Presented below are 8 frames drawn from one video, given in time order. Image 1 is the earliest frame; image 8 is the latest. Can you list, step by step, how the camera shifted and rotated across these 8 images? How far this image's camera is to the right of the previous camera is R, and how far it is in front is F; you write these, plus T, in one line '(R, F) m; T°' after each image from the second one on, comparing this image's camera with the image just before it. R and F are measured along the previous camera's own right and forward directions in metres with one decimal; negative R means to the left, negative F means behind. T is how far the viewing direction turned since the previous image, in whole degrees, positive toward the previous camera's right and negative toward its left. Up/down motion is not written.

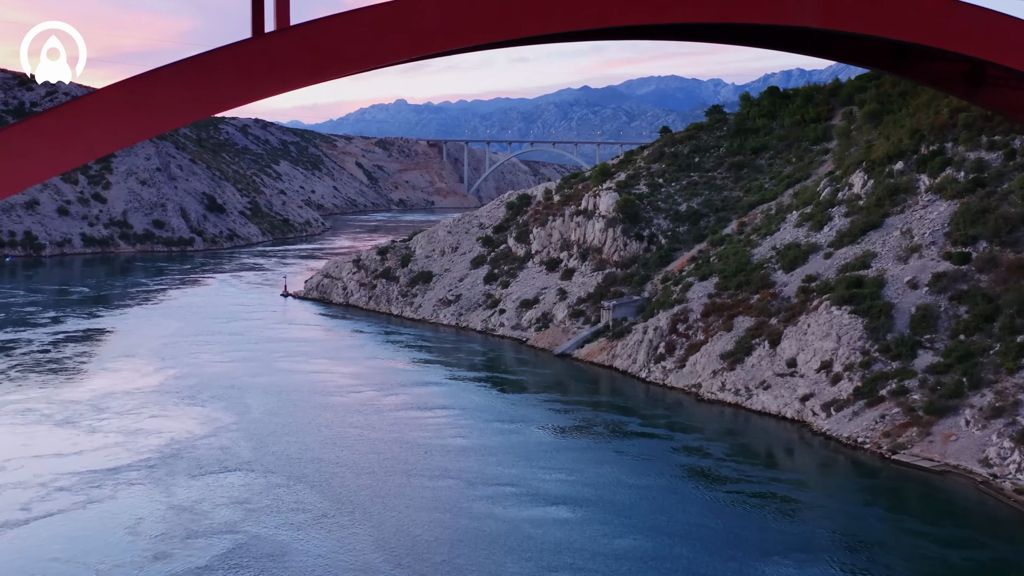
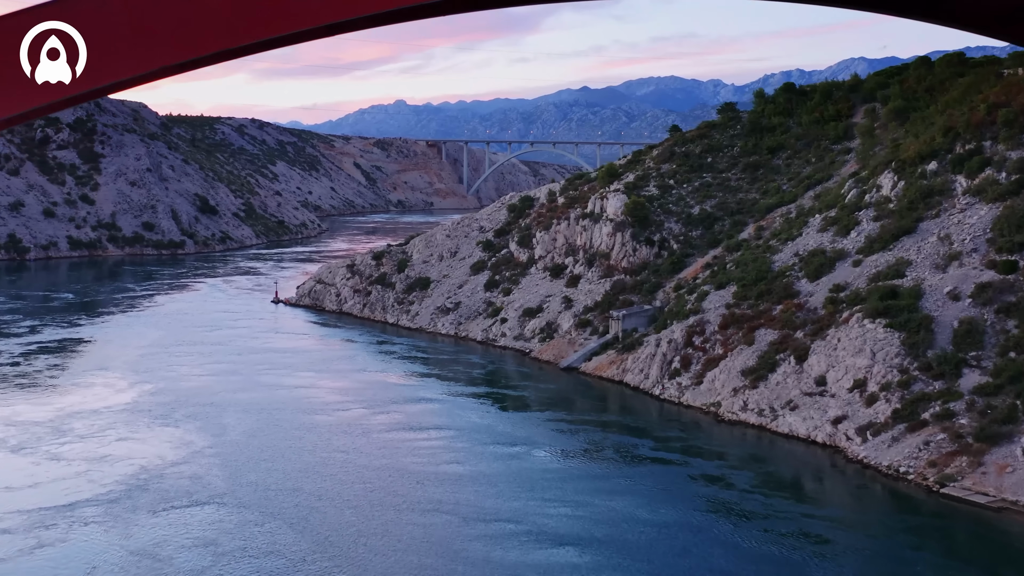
(-0.1, +2.7) m; 0°
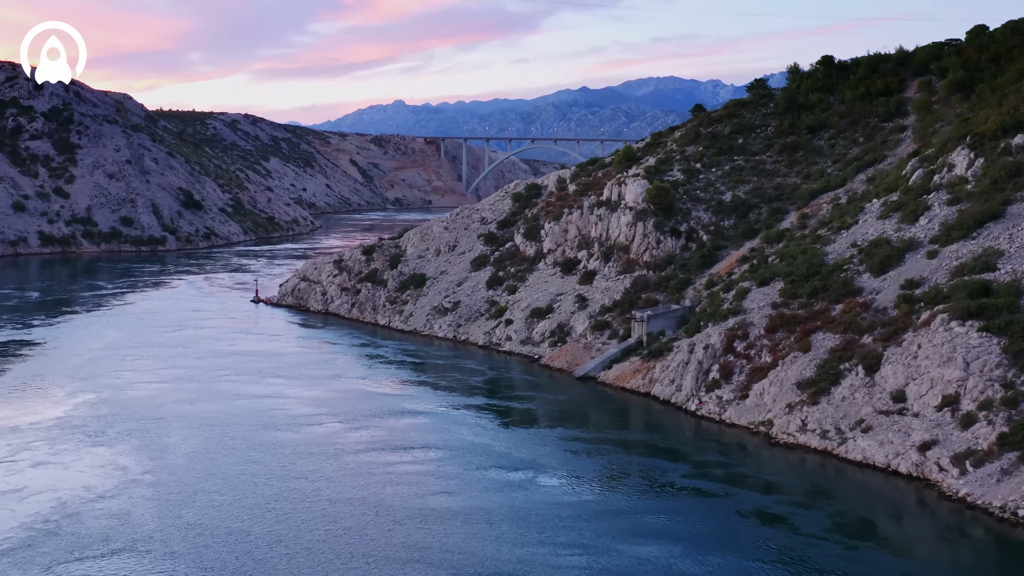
(-0.3, +5.3) m; 0°
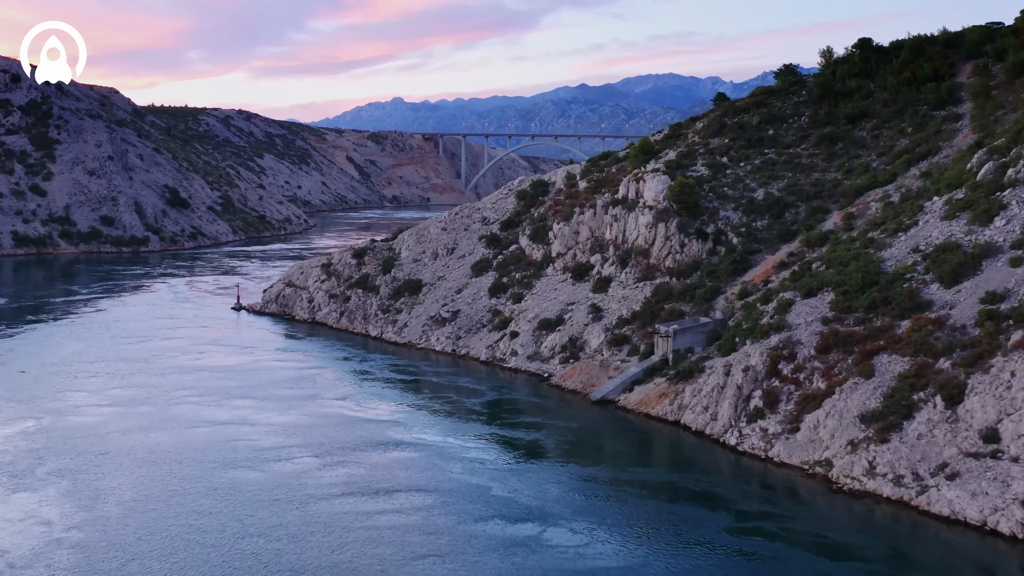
(-0.3, +4.2) m; 0°
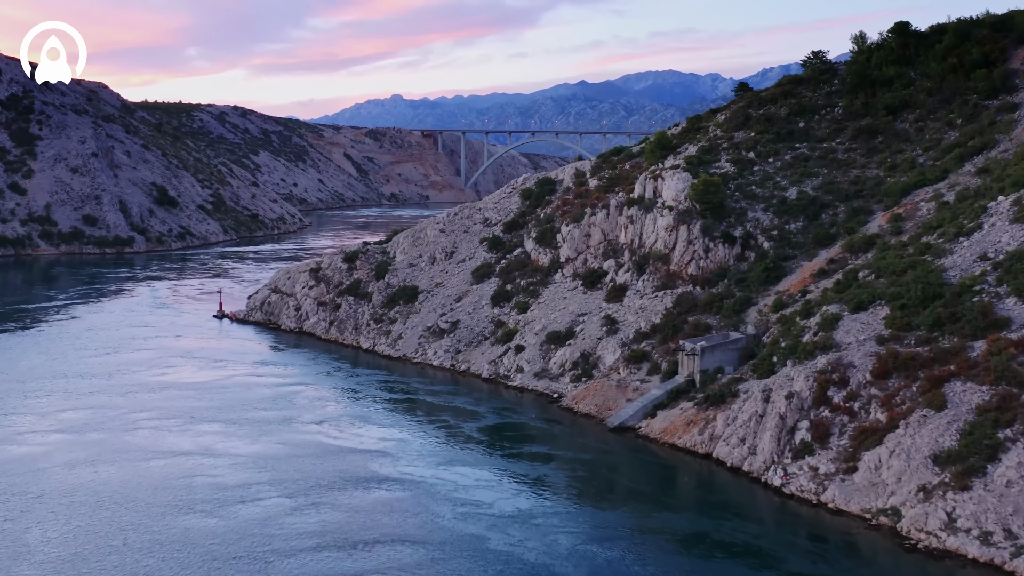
(-0.2, +3.4) m; 0°
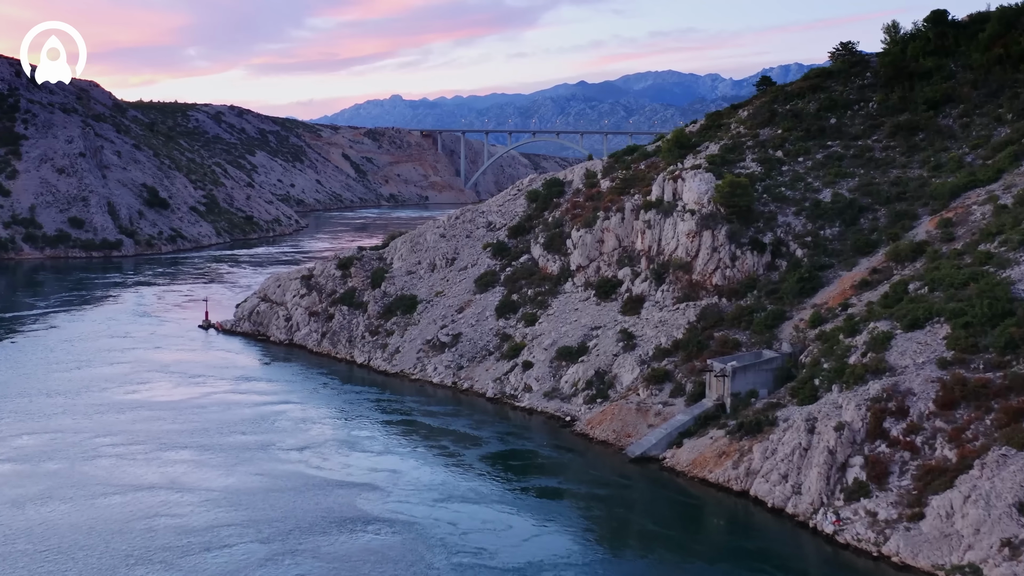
(-0.2, +2.7) m; 0°
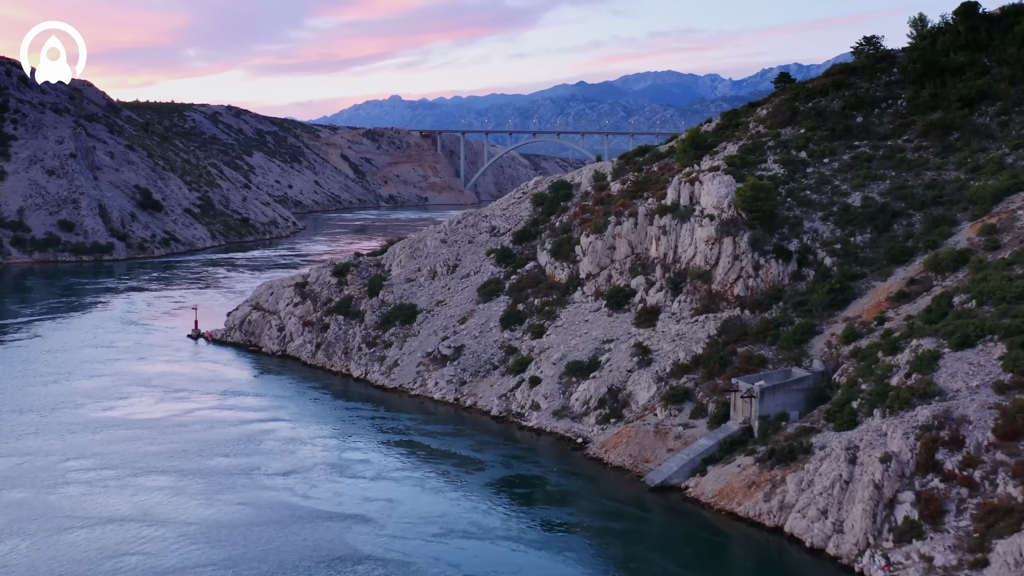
(-0.2, +1.9) m; 0°
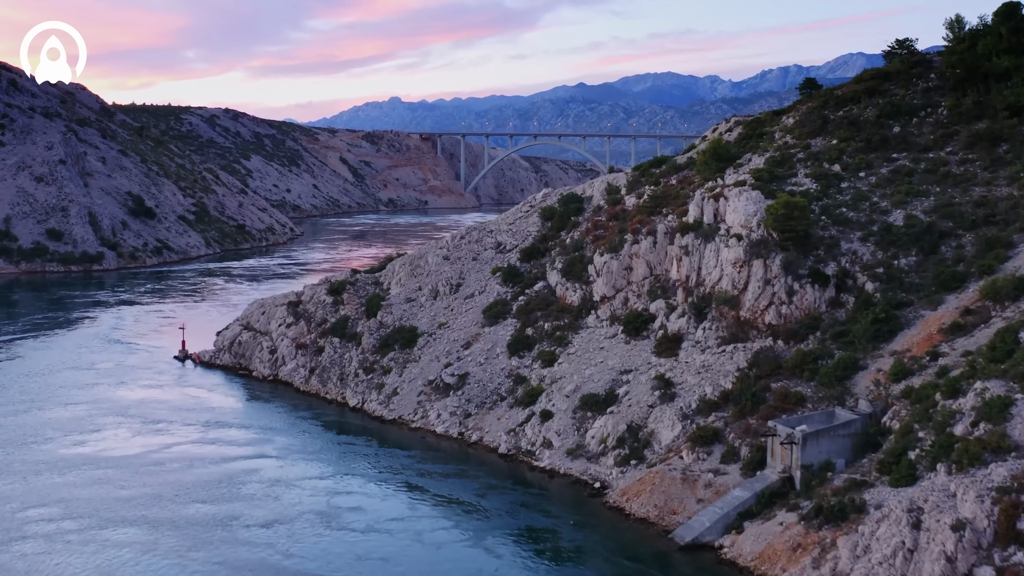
(-0.3, +2.3) m; 0°
